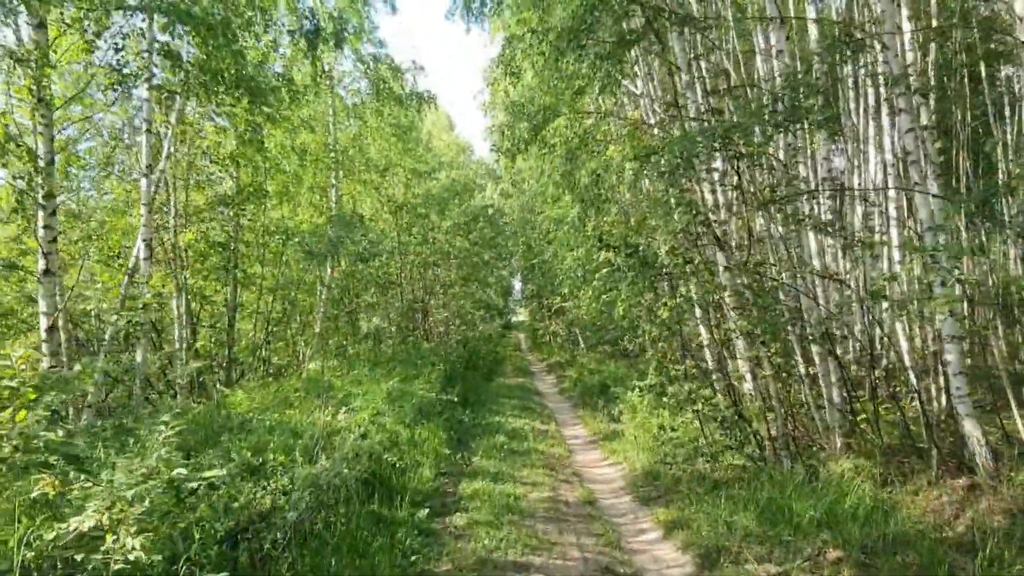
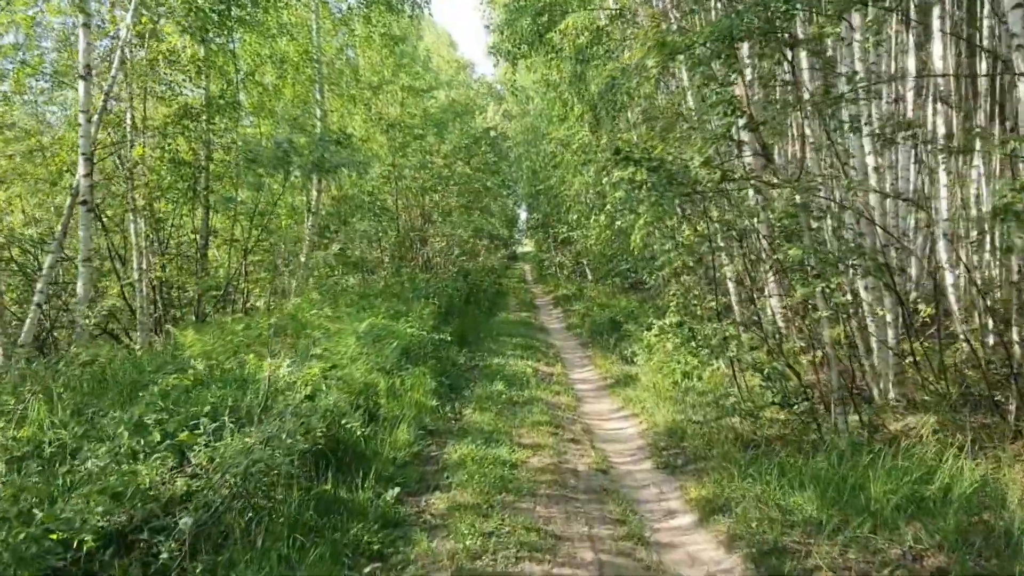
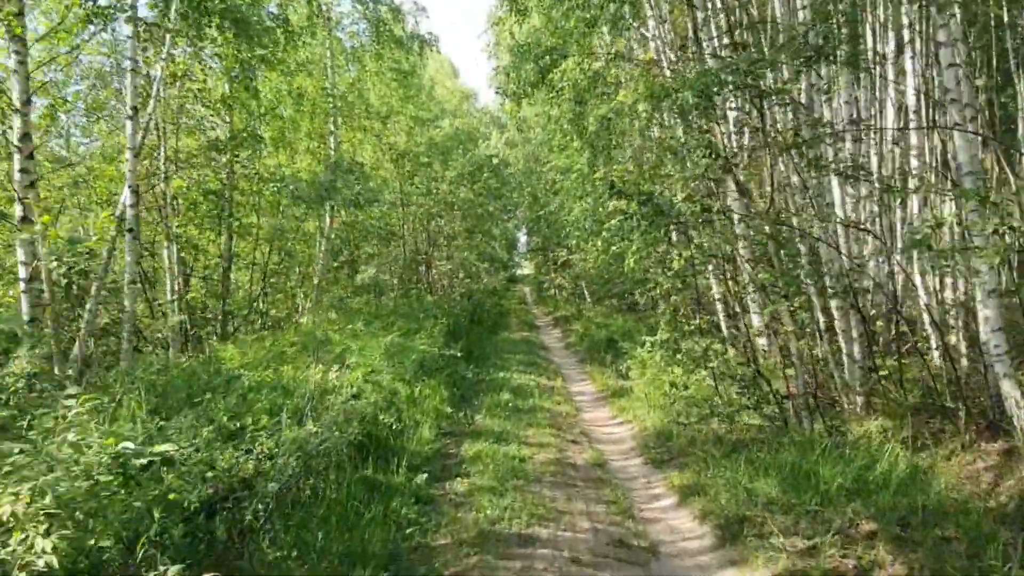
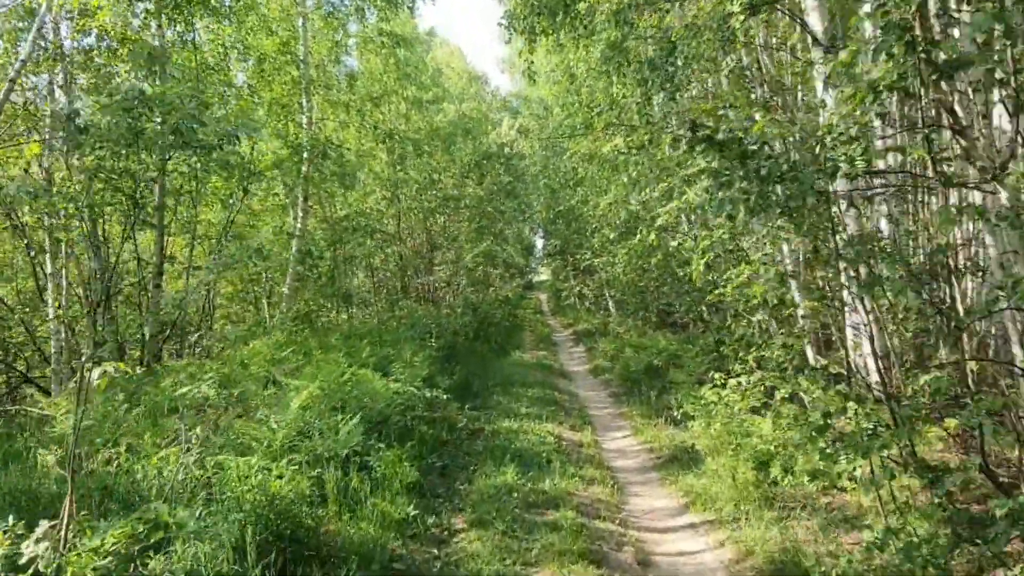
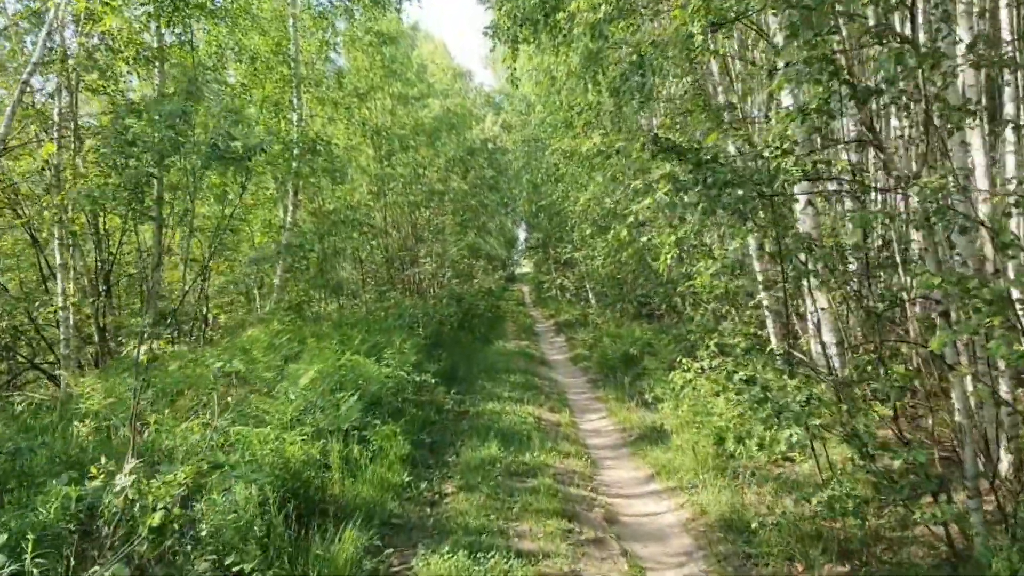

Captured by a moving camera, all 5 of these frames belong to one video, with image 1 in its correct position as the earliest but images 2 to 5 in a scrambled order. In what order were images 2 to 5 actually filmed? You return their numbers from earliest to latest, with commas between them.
3, 2, 5, 4
